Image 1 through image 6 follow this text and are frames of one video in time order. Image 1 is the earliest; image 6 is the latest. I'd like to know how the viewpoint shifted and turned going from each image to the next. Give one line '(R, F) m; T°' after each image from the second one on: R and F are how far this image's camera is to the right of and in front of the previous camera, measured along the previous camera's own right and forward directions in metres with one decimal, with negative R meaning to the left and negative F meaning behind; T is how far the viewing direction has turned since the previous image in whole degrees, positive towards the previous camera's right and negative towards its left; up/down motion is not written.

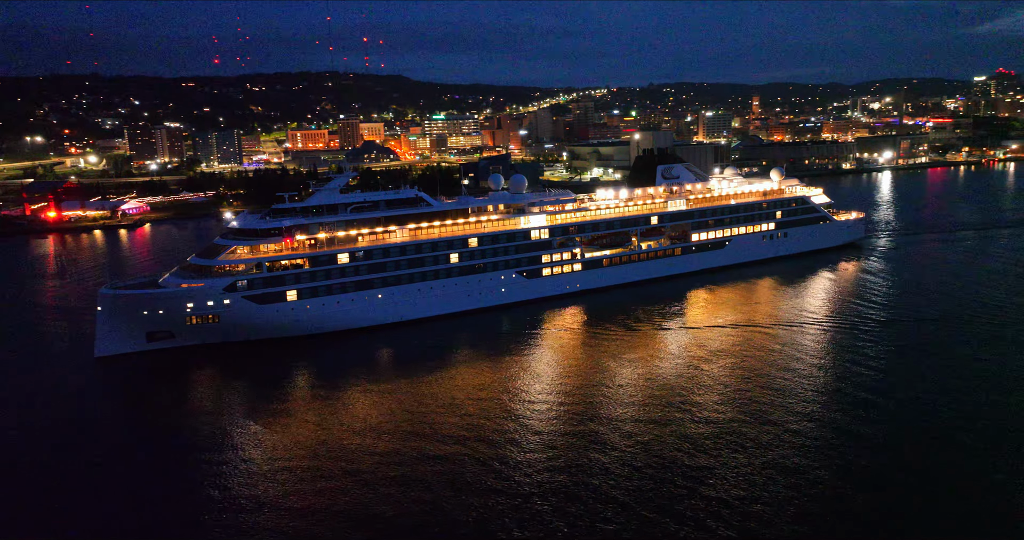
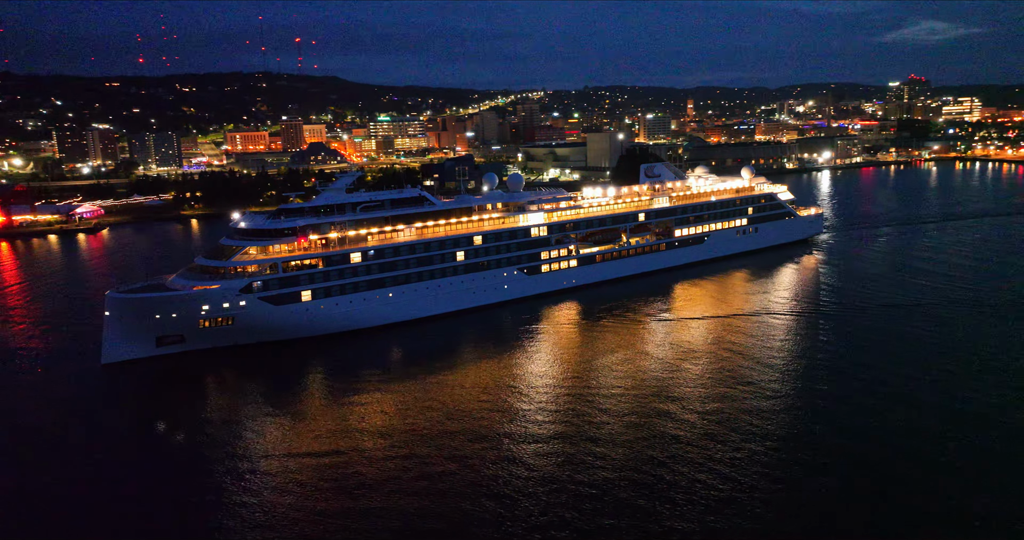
(-1.6, -0.2) m; +6°
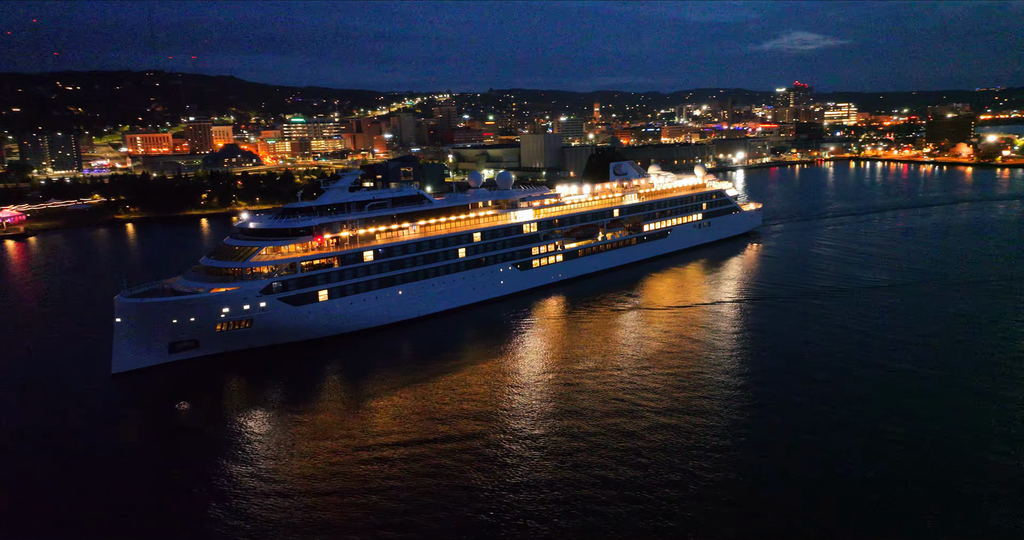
(-2.2, -0.2) m; +8°
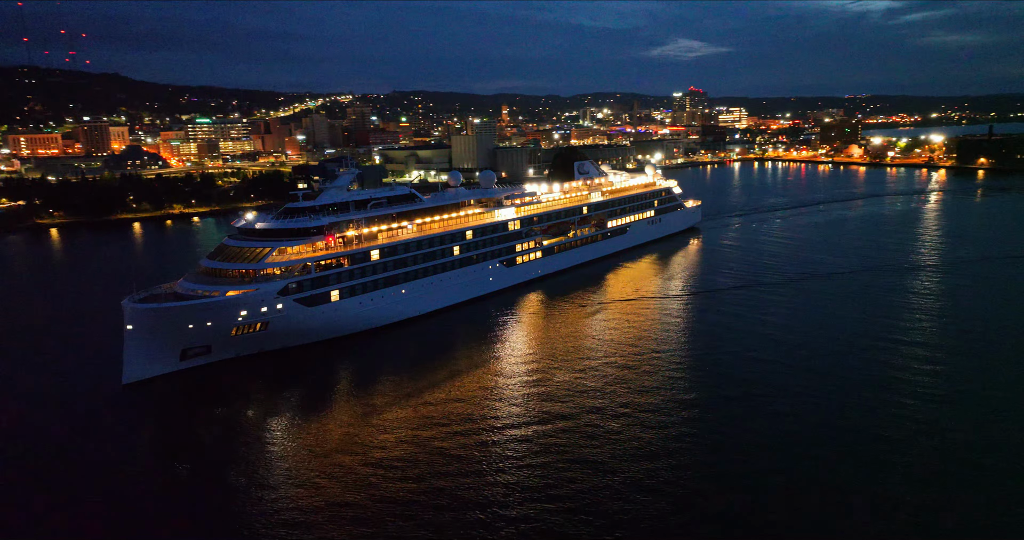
(-2.1, -0.2) m; +8°
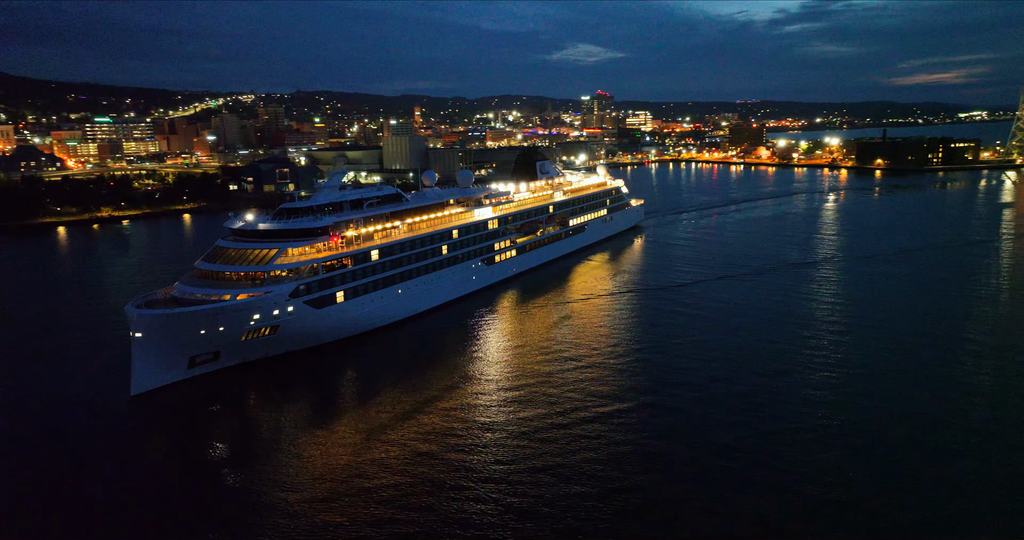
(-1.9, -0.1) m; +8°
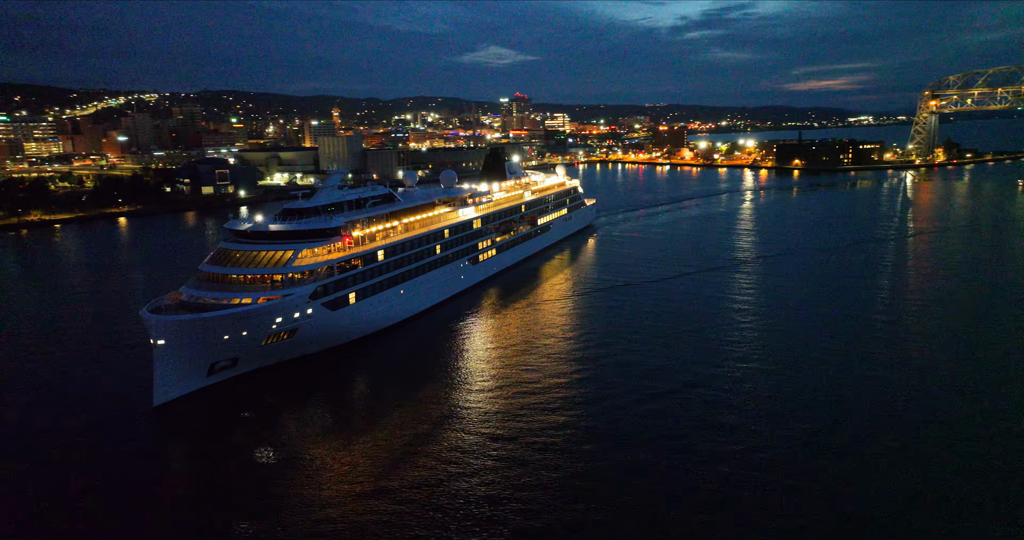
(-1.8, 0.0) m; +7°
